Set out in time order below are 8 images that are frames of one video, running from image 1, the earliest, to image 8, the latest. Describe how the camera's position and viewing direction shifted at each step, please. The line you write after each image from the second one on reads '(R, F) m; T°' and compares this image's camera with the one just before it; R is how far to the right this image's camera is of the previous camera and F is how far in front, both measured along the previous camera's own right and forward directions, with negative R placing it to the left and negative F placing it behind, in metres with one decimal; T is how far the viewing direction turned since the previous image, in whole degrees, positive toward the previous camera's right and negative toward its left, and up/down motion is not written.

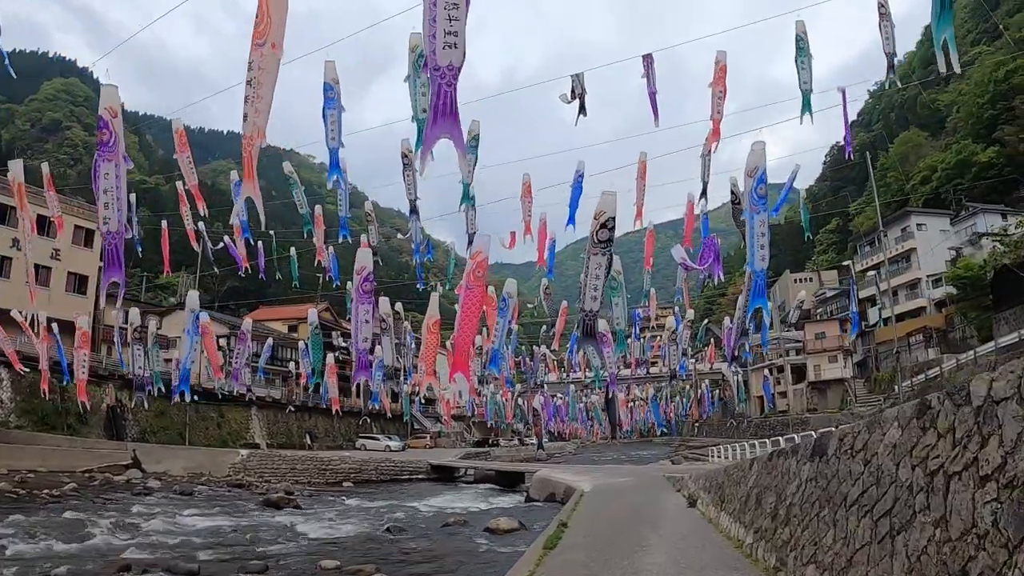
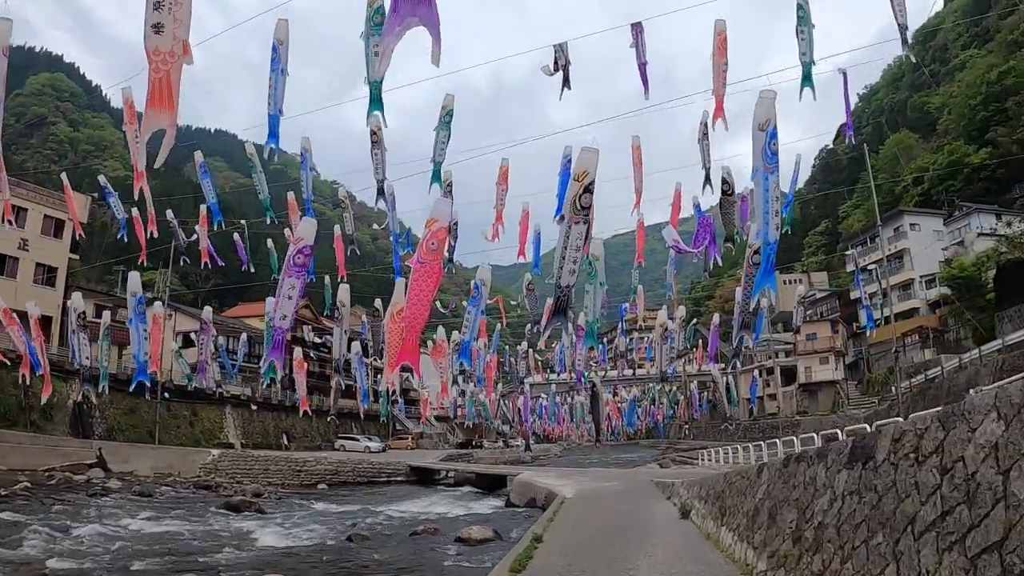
(+0.2, +0.9) m; +1°
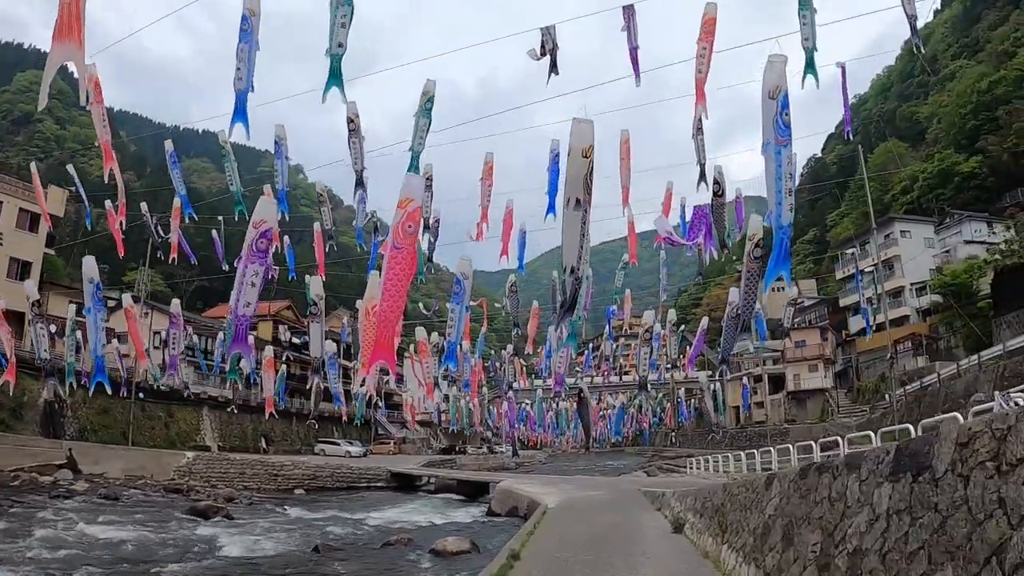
(+0.1, +0.6) m; +1°
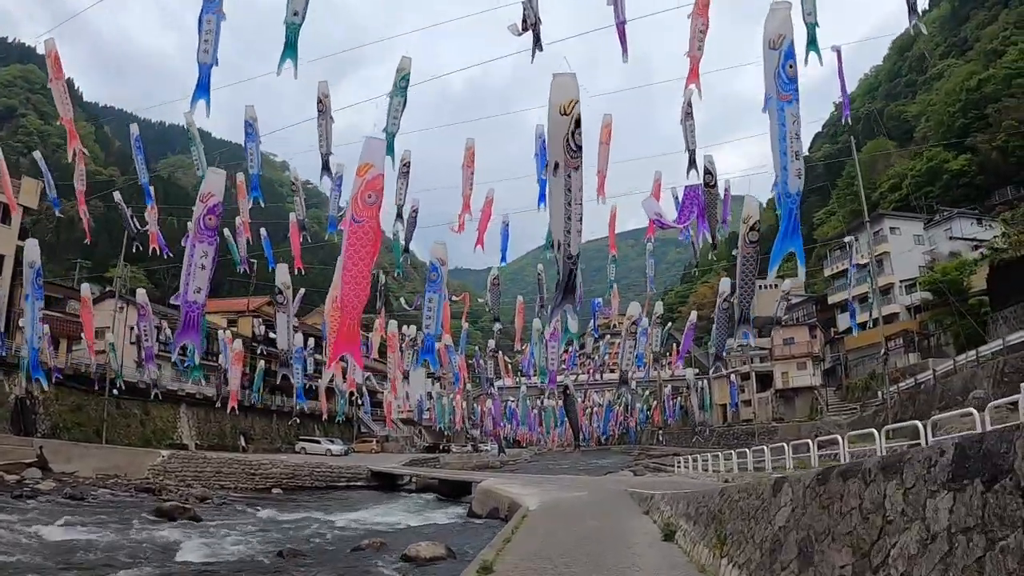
(+0.1, +0.6) m; +1°
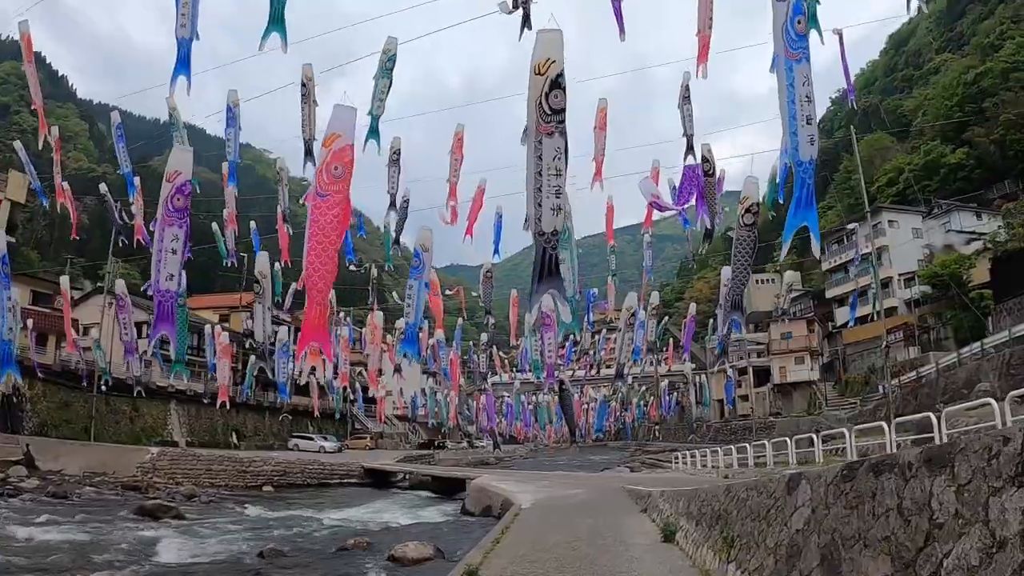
(+0.1, +0.4) m; 0°
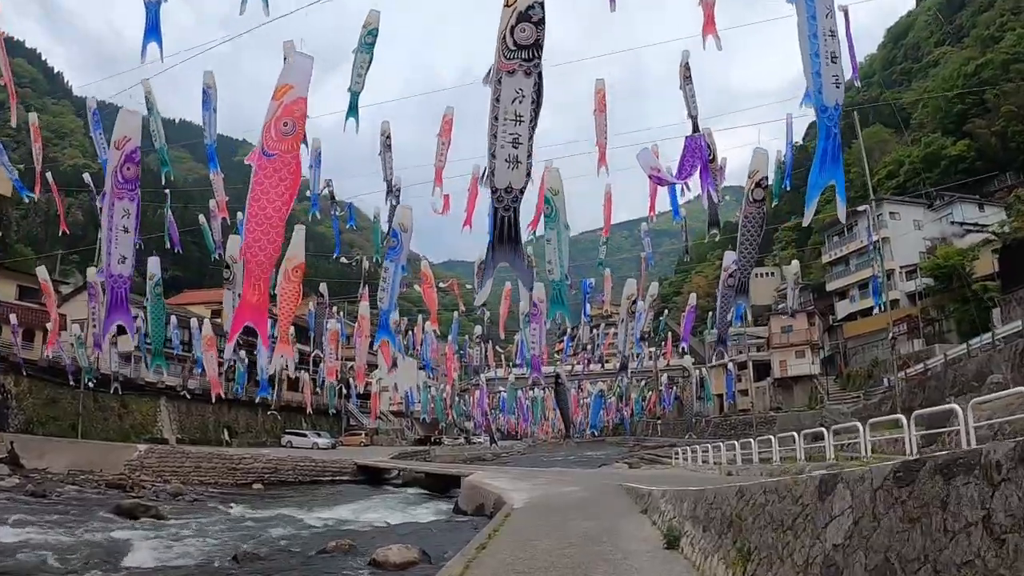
(+0.1, +0.5) m; 0°
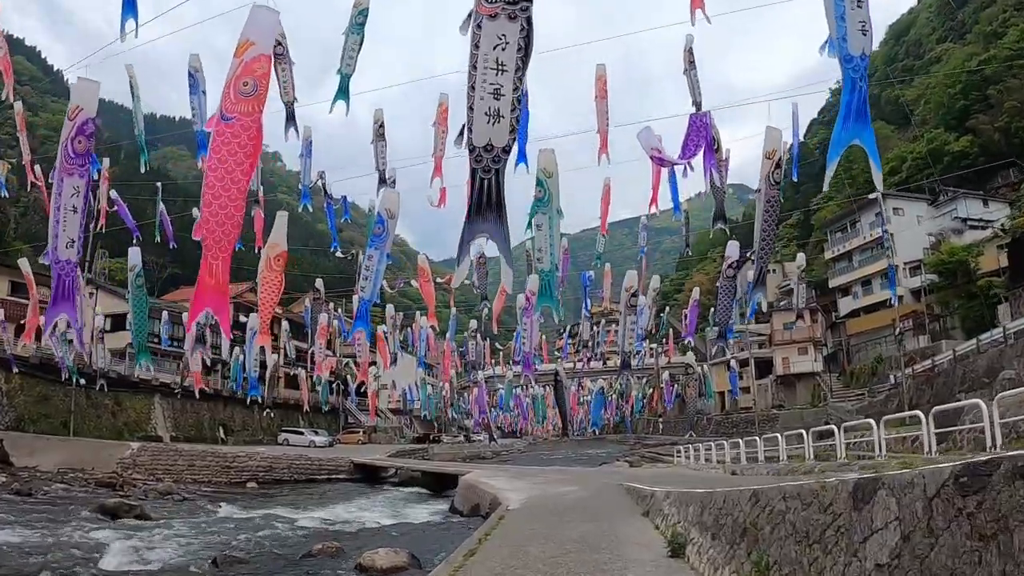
(+0.1, +0.4) m; 0°
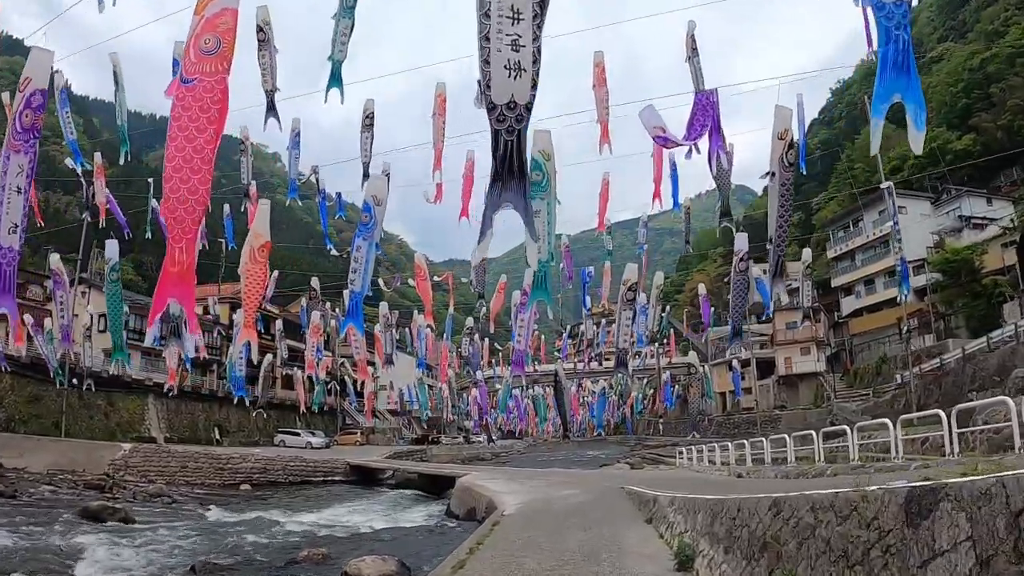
(0.0, +0.4) m; 0°
